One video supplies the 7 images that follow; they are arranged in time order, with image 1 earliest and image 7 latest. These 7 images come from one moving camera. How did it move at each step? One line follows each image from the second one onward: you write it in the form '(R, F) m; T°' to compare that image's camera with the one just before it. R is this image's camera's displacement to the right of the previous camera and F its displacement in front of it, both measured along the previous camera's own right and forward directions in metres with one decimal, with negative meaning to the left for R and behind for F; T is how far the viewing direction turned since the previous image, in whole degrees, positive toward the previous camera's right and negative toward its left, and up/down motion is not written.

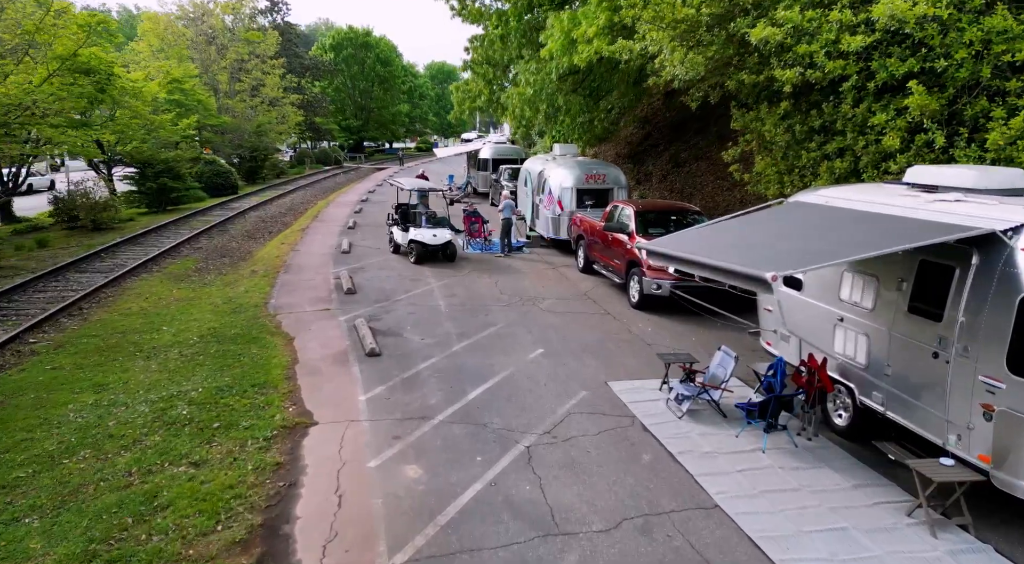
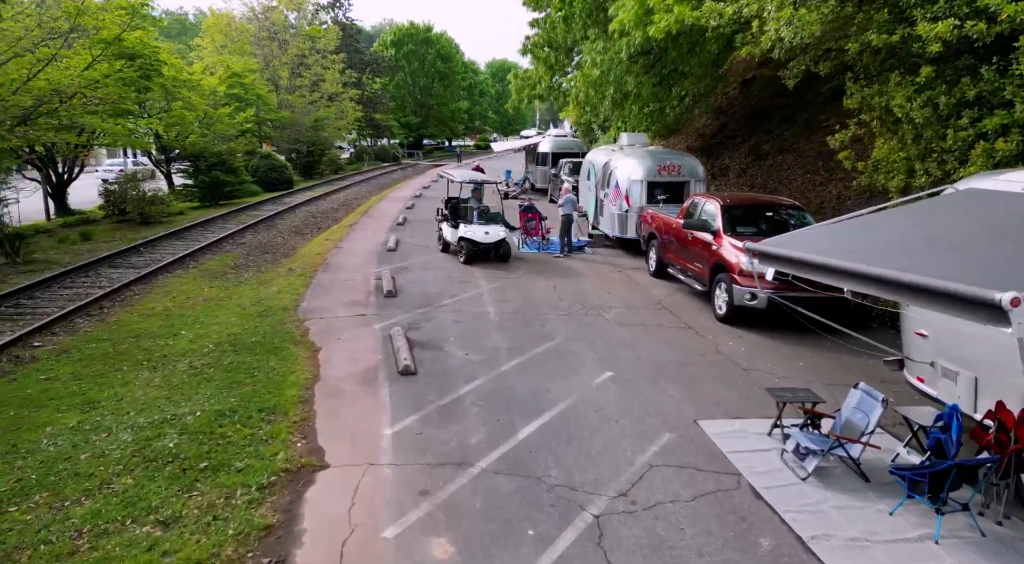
(-0.1, +1.7) m; -5°
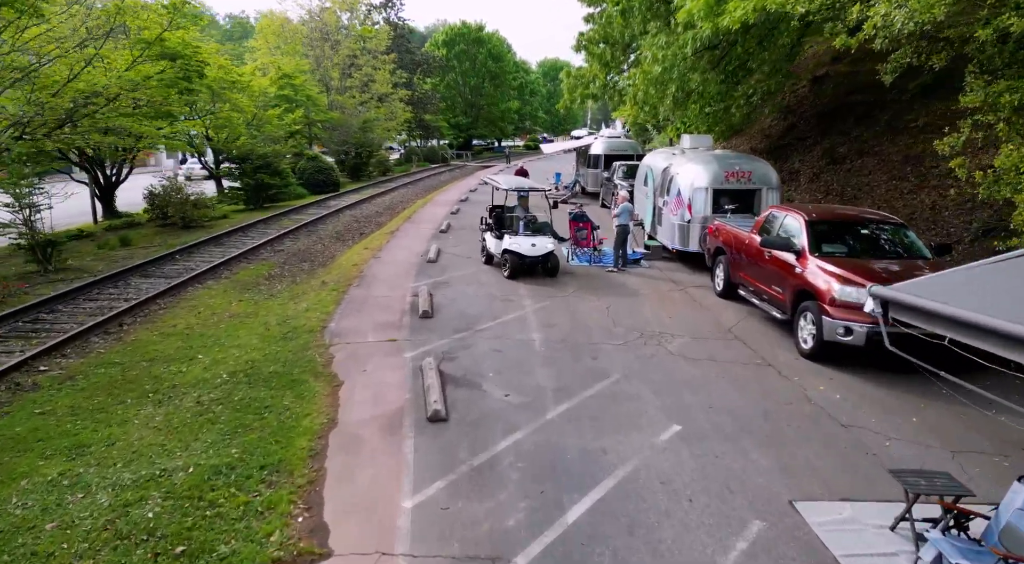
(0.0, +1.2) m; -4°
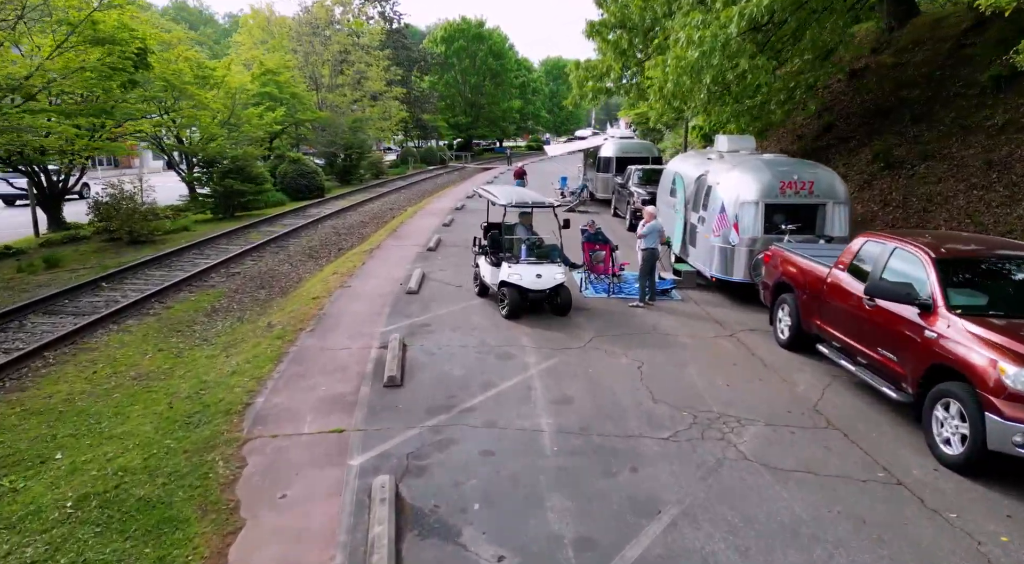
(0.0, +2.9) m; 0°
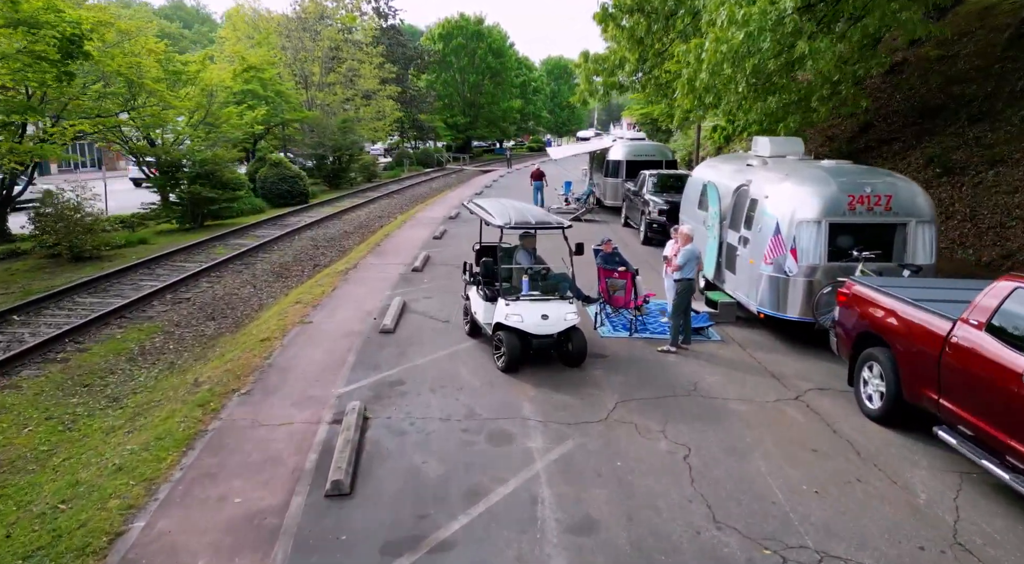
(0.0, +2.3) m; 0°
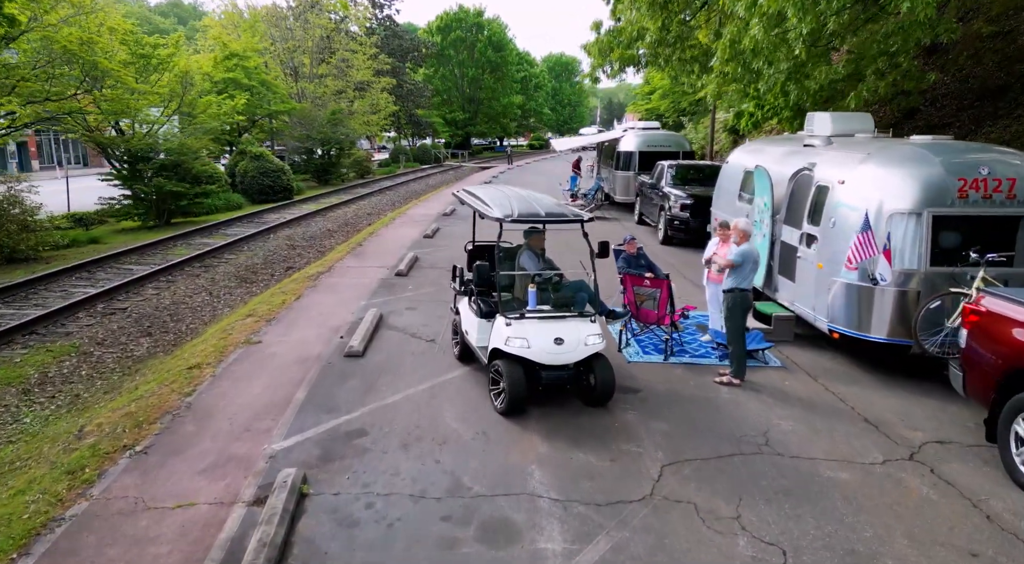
(0.0, +2.1) m; 0°
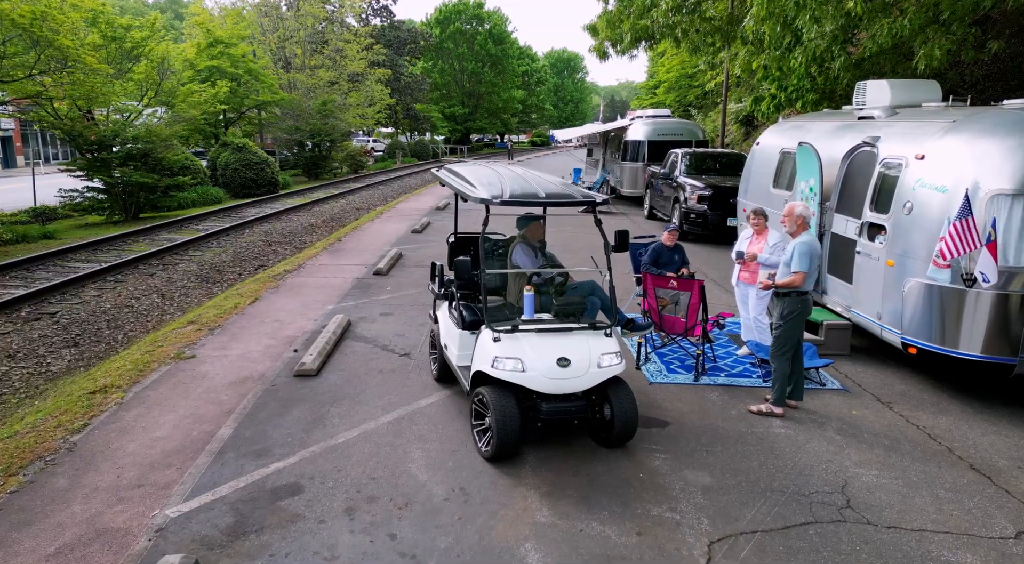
(+0.1, +1.5) m; 0°
